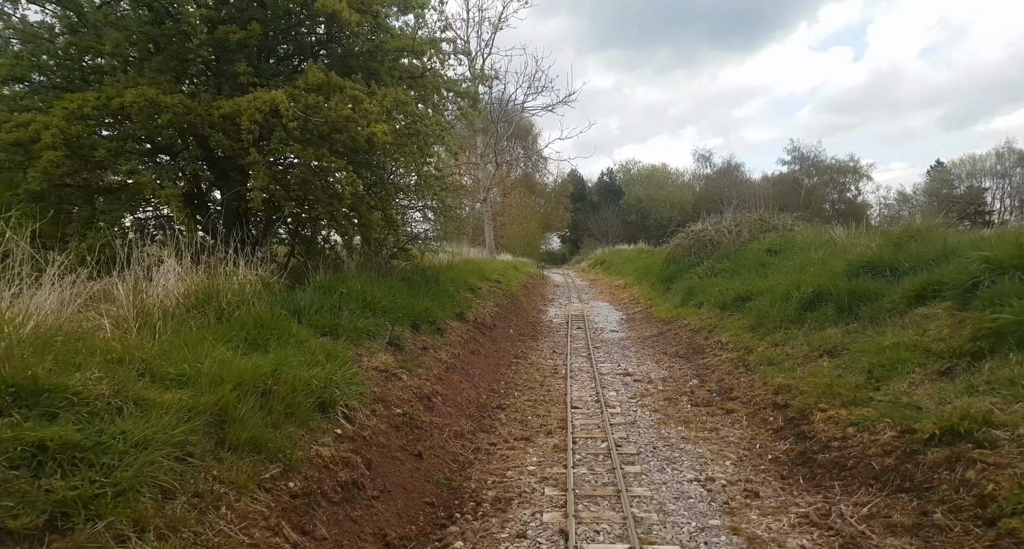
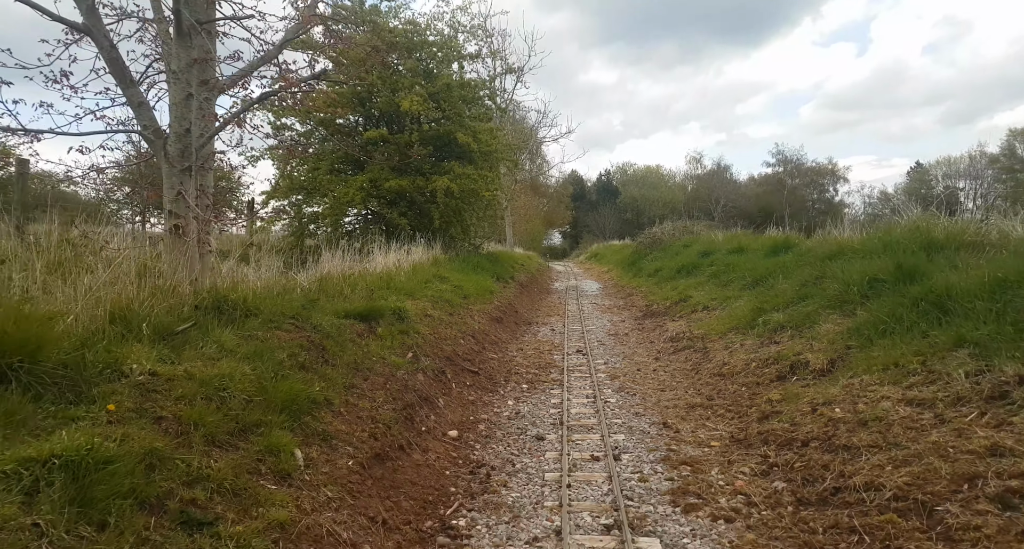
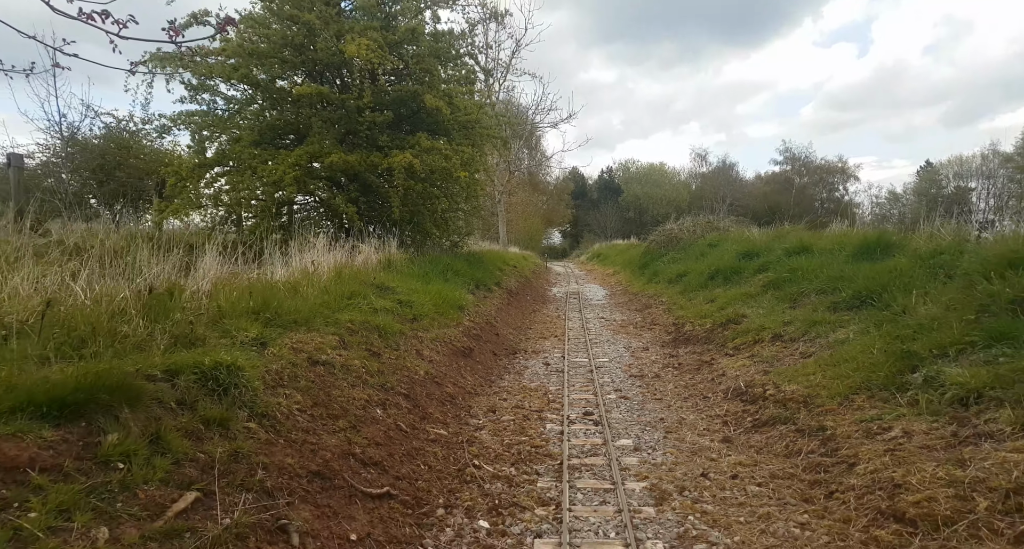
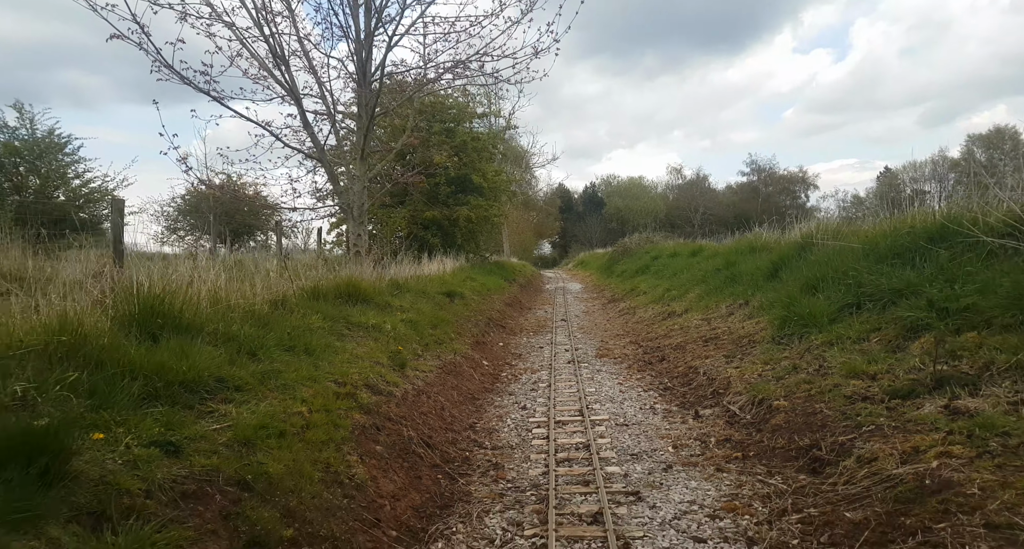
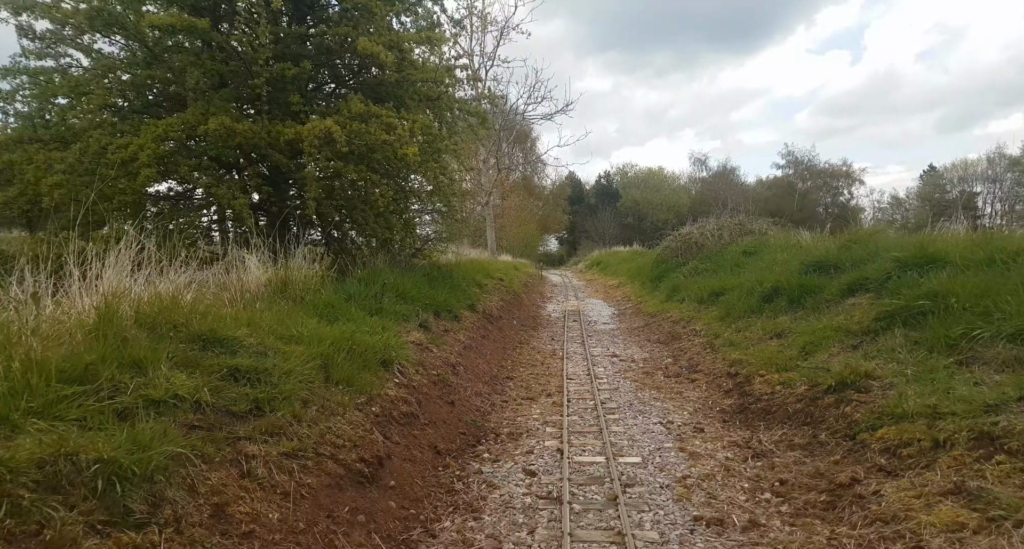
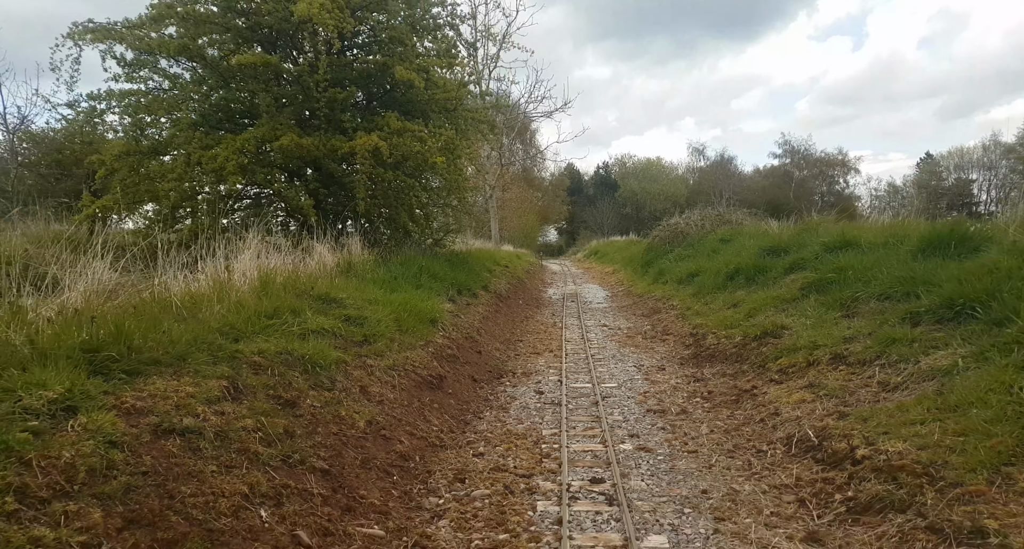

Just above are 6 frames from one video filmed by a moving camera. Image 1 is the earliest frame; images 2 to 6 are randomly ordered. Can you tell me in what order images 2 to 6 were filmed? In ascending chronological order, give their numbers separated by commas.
5, 6, 3, 2, 4
